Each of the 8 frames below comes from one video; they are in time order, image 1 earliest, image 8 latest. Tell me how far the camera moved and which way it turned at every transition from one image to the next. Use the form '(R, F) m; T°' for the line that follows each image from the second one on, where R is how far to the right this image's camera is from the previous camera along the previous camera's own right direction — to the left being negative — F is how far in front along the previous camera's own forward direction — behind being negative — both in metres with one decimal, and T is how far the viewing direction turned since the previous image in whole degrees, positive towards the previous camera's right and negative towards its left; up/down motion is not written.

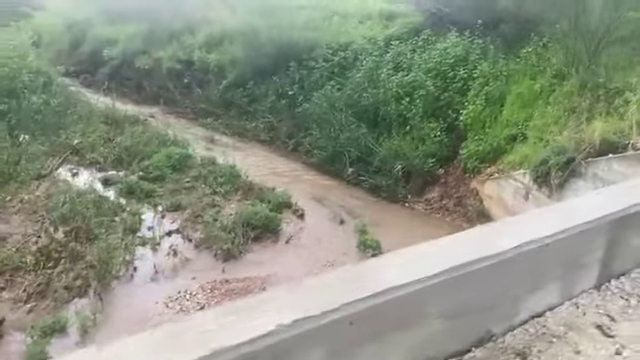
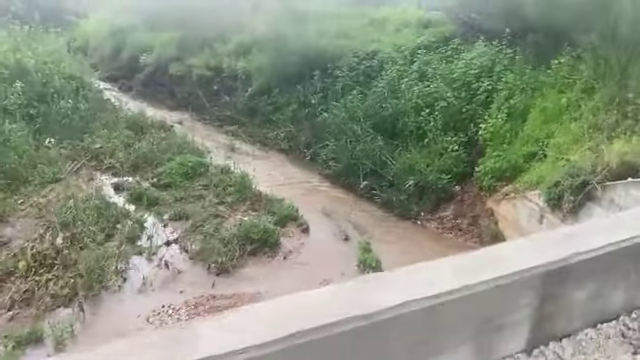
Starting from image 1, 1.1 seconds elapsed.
(+0.4, +0.2) m; -5°
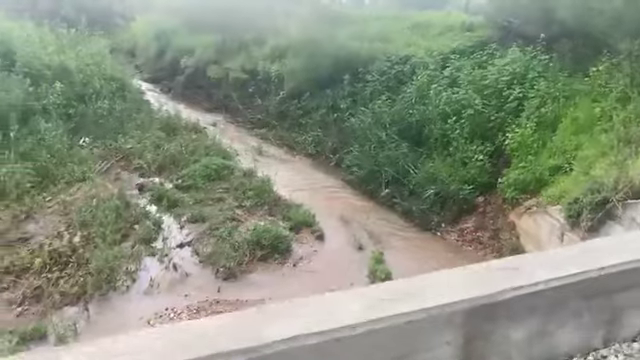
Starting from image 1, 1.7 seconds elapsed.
(+0.3, +0.1) m; -5°
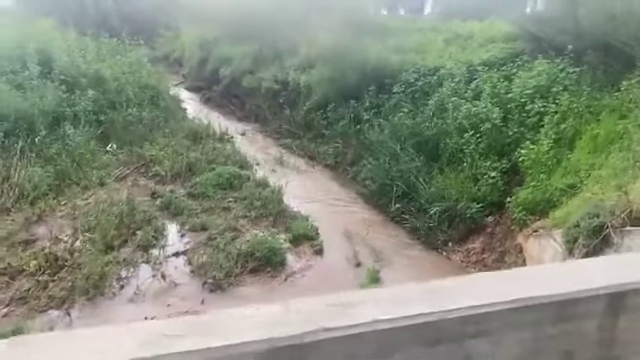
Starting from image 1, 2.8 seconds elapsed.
(+0.5, +0.1) m; -6°
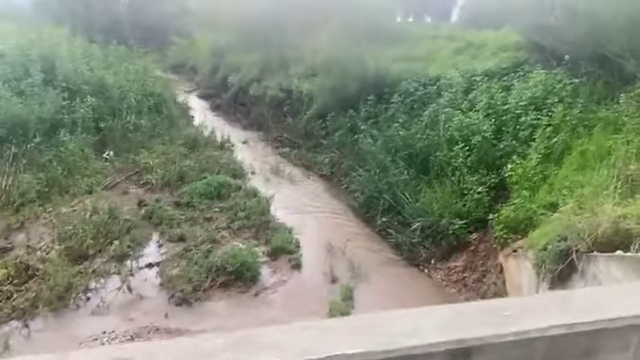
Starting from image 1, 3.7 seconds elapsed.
(+0.4, +0.1) m; -3°
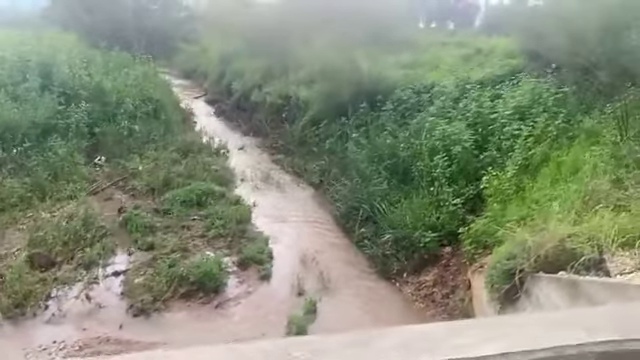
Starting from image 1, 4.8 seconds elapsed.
(+0.5, +0.1) m; -2°
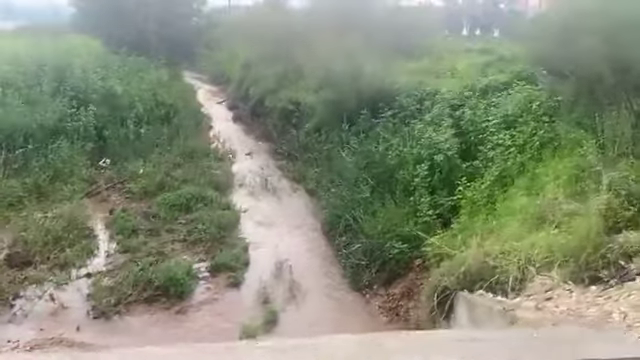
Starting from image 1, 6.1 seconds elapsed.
(+0.6, +0.1) m; -4°
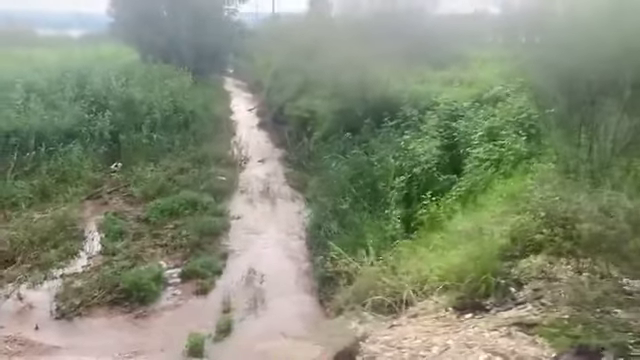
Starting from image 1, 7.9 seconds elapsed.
(+0.7, +0.1) m; -5°
